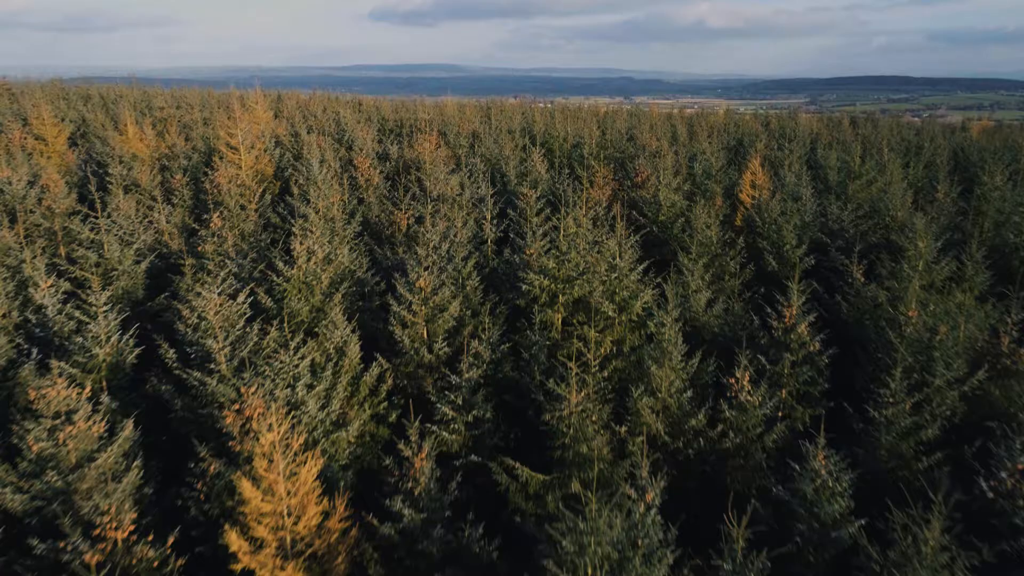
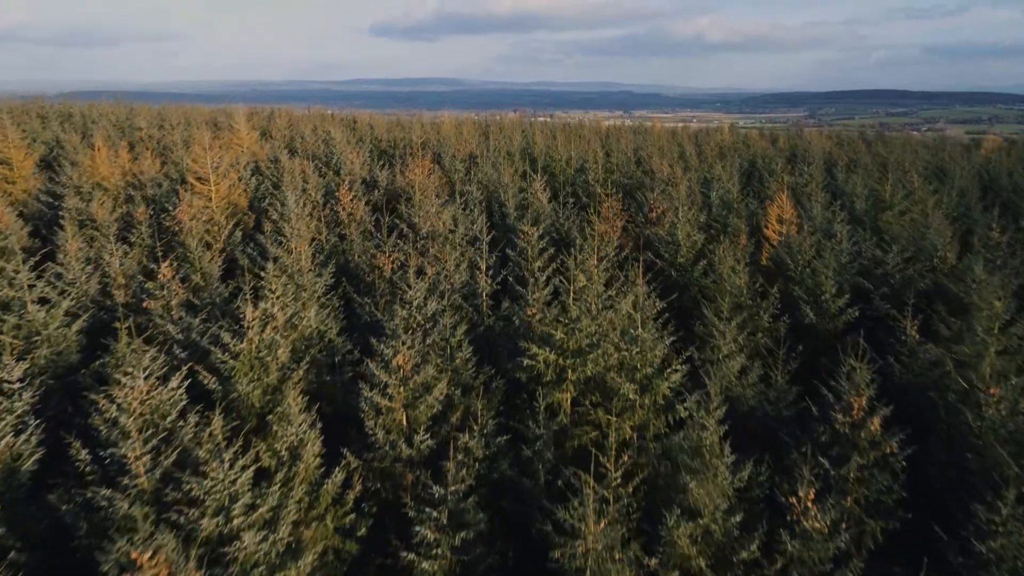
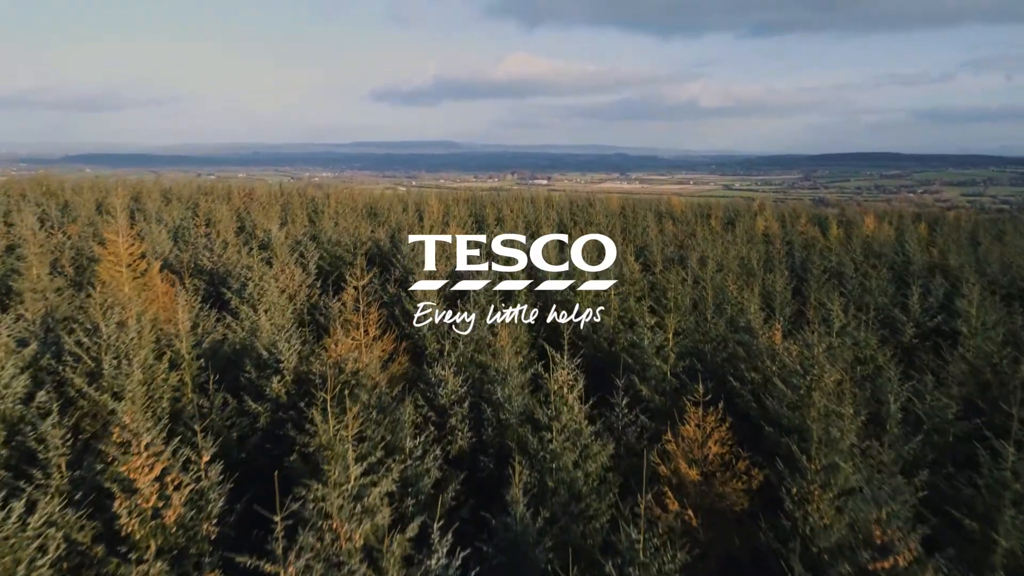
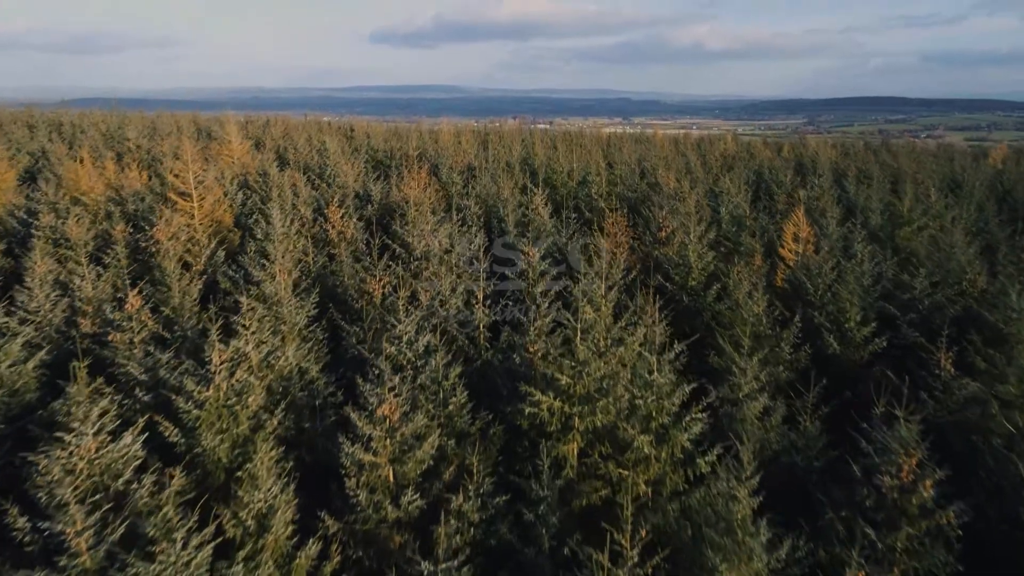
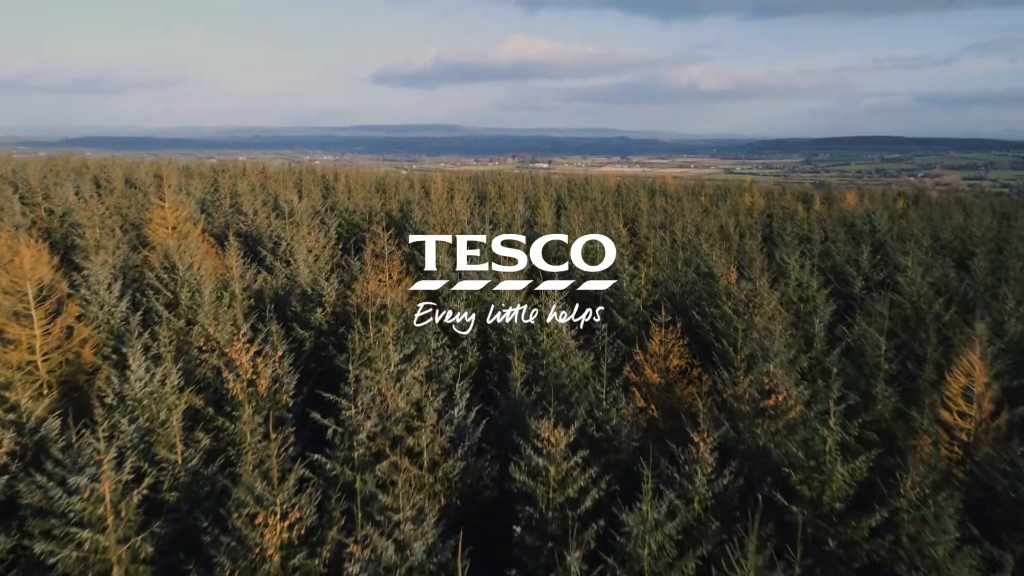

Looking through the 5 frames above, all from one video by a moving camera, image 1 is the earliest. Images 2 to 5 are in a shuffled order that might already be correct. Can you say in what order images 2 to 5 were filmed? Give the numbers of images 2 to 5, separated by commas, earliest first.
2, 4, 5, 3
